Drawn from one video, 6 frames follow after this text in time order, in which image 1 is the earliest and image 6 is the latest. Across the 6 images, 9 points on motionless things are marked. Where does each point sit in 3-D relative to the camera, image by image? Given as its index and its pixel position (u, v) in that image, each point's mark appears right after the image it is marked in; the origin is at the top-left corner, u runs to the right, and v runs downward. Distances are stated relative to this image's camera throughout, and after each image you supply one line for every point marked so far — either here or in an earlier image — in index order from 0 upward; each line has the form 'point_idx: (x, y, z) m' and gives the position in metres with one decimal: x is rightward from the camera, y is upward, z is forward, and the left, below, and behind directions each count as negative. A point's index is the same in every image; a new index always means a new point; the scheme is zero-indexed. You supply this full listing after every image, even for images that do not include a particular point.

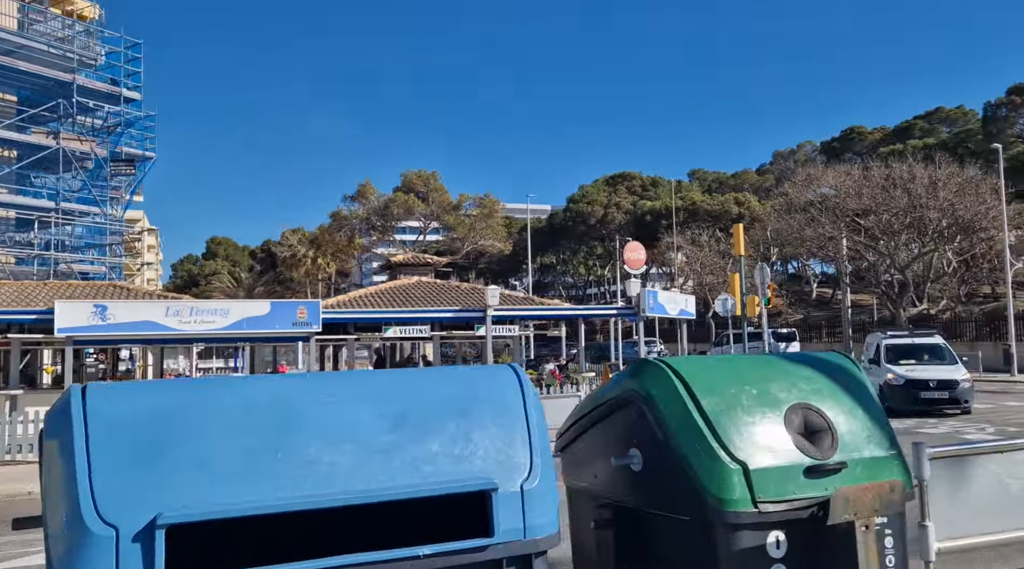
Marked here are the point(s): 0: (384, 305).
0: (-2.6, -0.4, +17.1) m
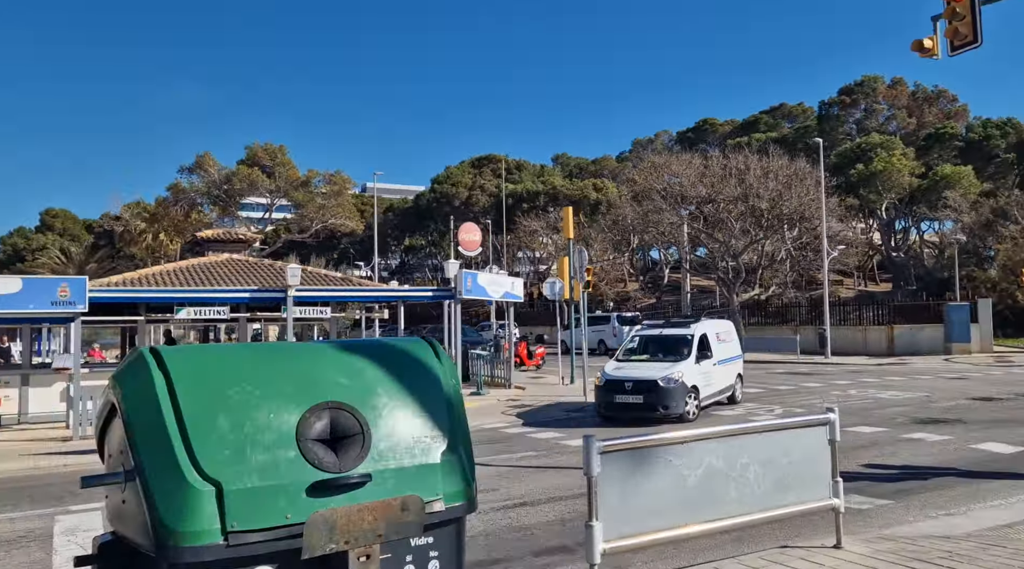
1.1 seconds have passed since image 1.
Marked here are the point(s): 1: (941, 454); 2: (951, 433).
0: (-6.1, 0.0, +16.0) m
1: (+5.2, -2.1, +10.6) m
2: (+6.2, -2.1, +12.5) m
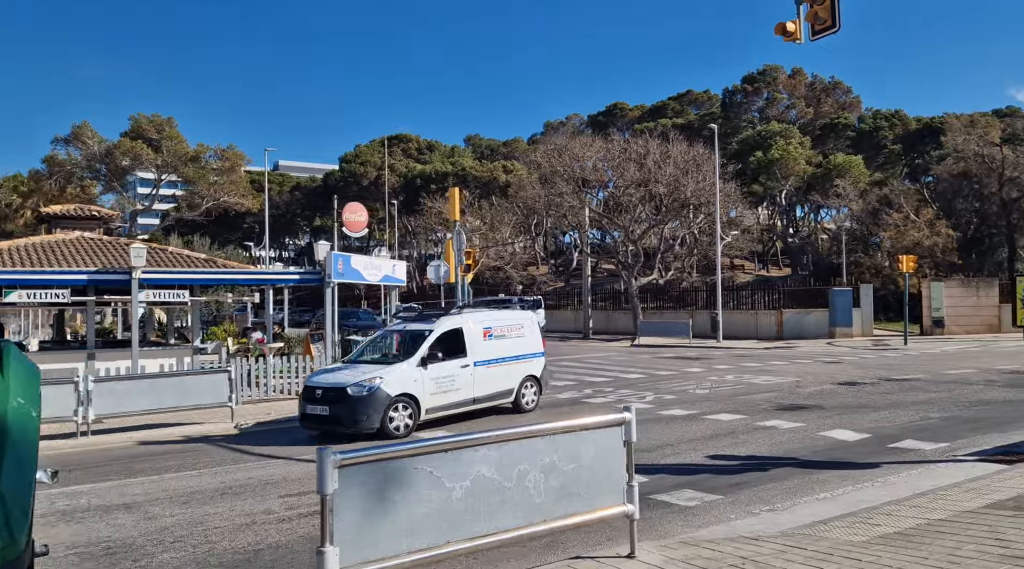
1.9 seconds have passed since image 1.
0: (-8.4, +0.3, +14.8) m
1: (+3.4, -1.9, +10.6) m
2: (+4.2, -1.9, +12.5) m
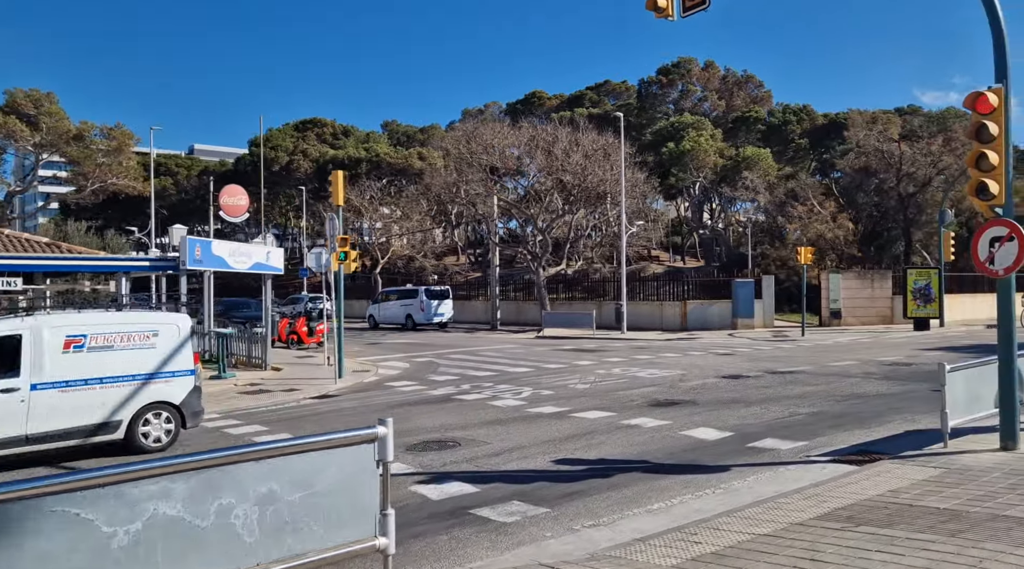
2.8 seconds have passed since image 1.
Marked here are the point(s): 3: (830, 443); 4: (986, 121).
0: (-10.5, +0.5, +13.2) m
1: (+1.6, -1.8, +10.0) m
2: (+2.2, -1.8, +12.1) m
3: (+3.6, -1.8, +10.0) m
4: (+4.8, +1.7, +8.8) m
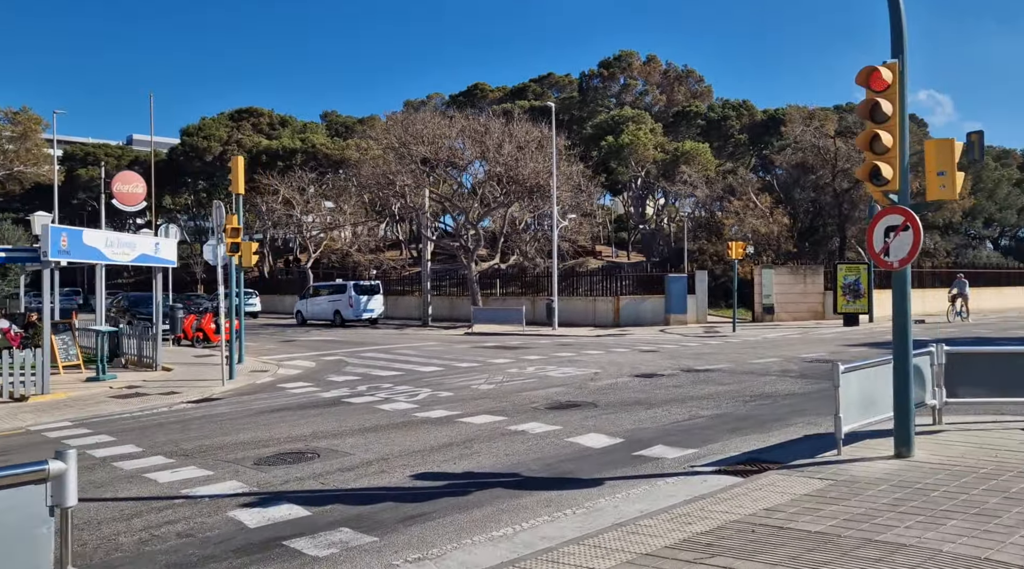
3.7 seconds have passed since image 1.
0: (-12.1, +0.6, +11.7) m
1: (+0.1, -1.8, +9.2) m
2: (+0.7, -1.8, +11.3) m
3: (+2.2, -1.8, +9.3) m
4: (+3.5, +1.7, +8.2) m
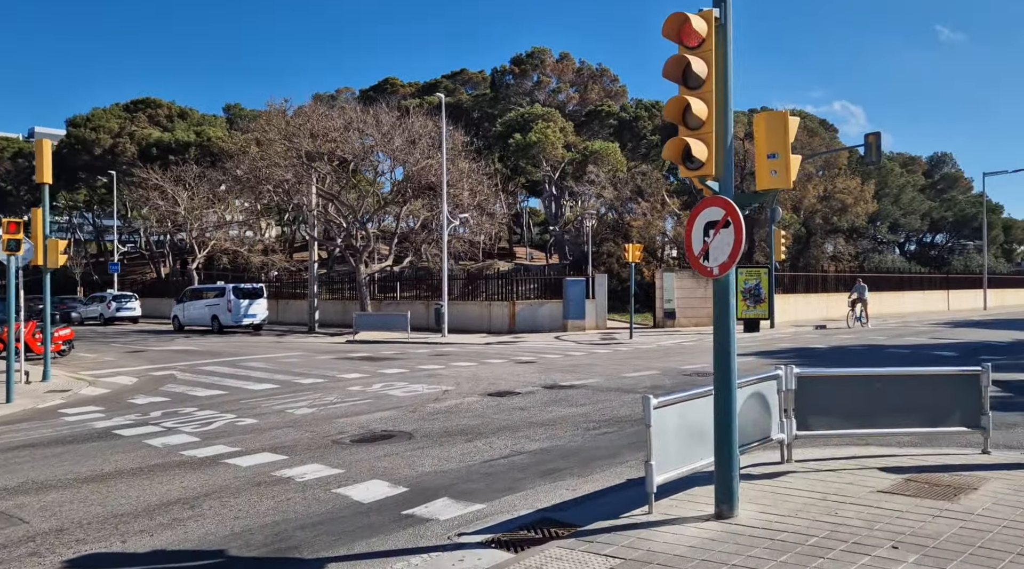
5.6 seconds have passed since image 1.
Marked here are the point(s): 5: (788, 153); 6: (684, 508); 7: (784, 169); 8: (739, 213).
0: (-14.5, +0.5, +8.7) m
1: (-2.1, -1.9, +7.2) m
2: (-1.7, -1.9, +9.3) m
3: (0.0, -1.9, +7.4) m
4: (+1.3, +1.6, +6.4) m
5: (+2.2, +1.0, +6.8) m
6: (+1.4, -1.8, +7.0) m
7: (+2.1, +0.9, +6.8) m
8: (+1.7, +0.5, +6.6) m
